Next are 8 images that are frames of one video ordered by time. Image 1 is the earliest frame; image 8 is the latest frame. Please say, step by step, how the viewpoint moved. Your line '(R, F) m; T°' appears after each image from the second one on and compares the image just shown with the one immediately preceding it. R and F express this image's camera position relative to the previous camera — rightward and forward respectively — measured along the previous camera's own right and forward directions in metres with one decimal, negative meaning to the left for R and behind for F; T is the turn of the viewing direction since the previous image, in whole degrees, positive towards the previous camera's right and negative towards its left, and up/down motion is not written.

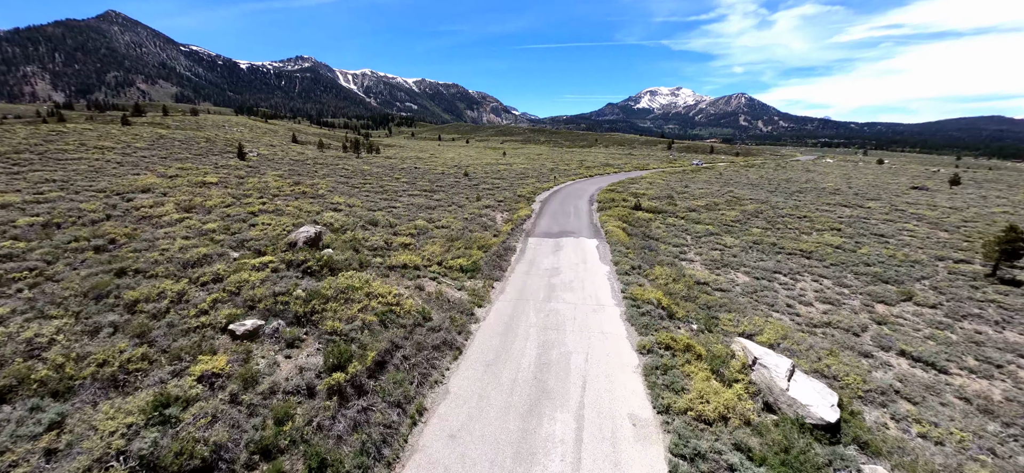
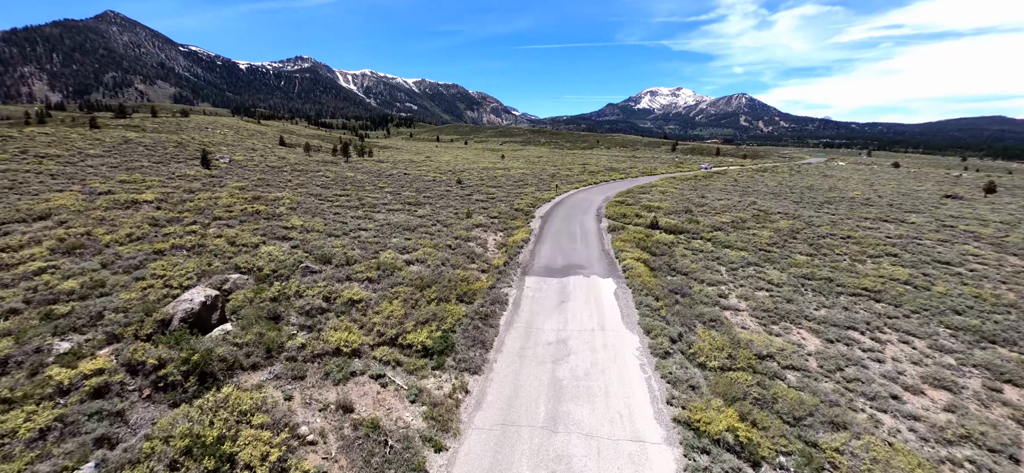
(+0.4, +5.7) m; 0°
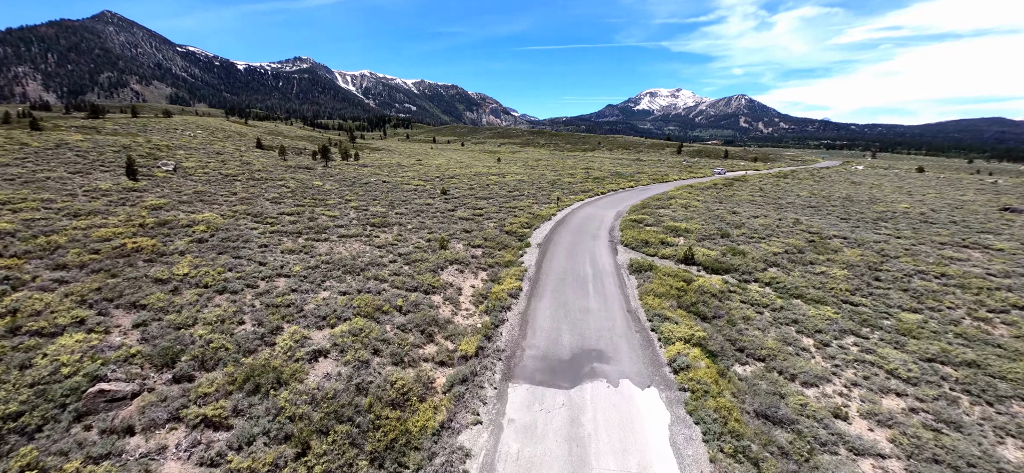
(+0.8, +8.2) m; 0°
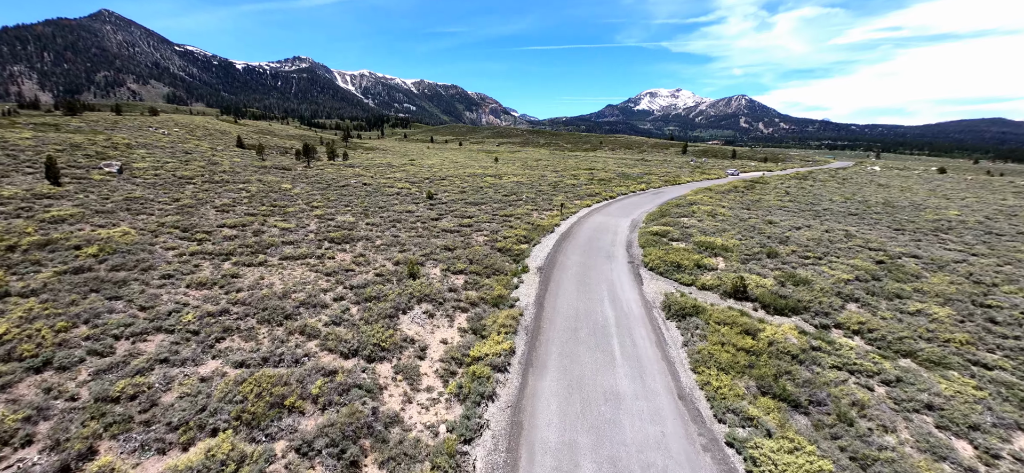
(+0.4, +6.2) m; 0°
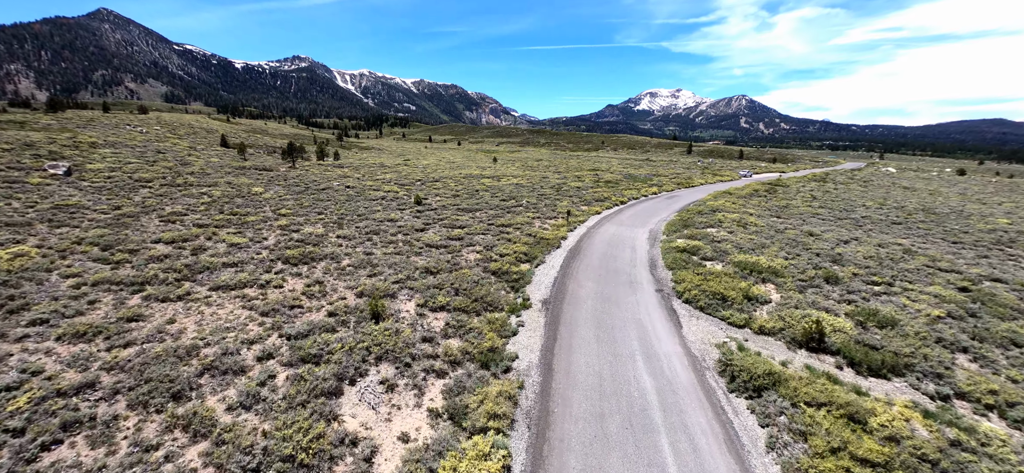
(+0.1, +4.7) m; 0°
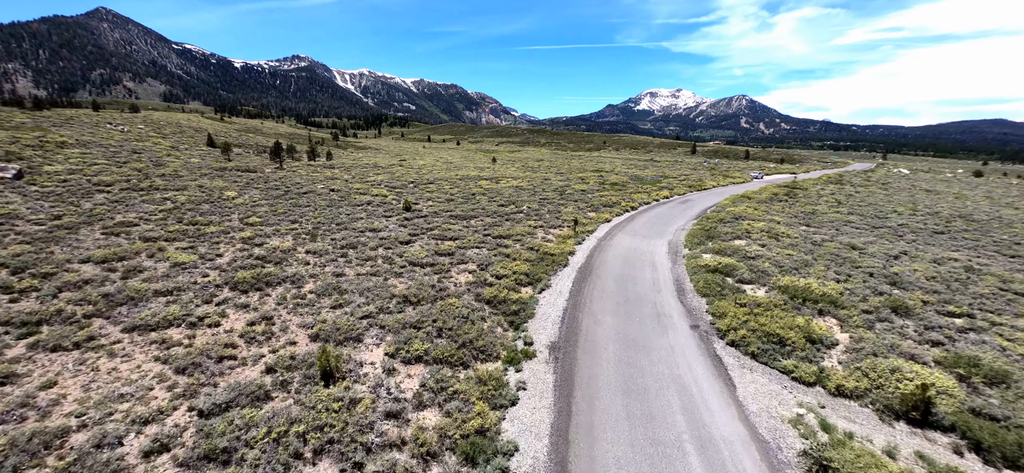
(+0.1, +3.6) m; 0°
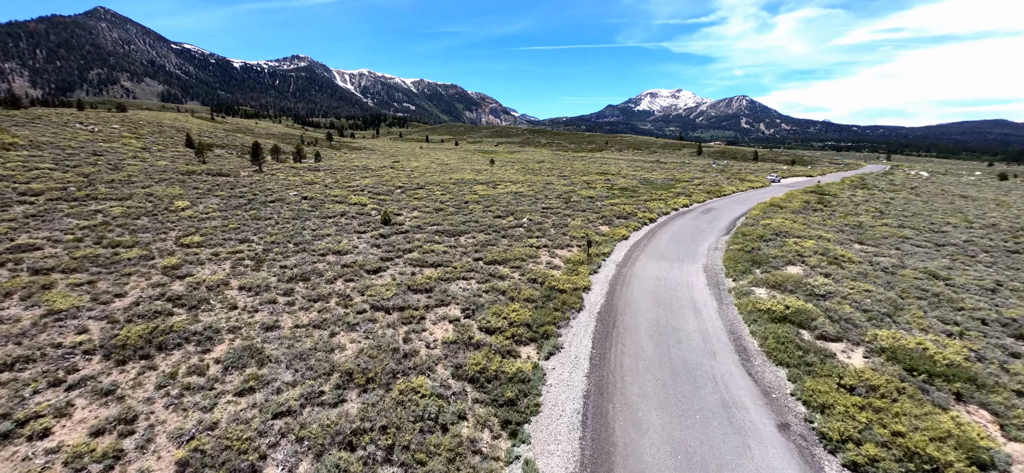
(+0.1, +4.9) m; 0°
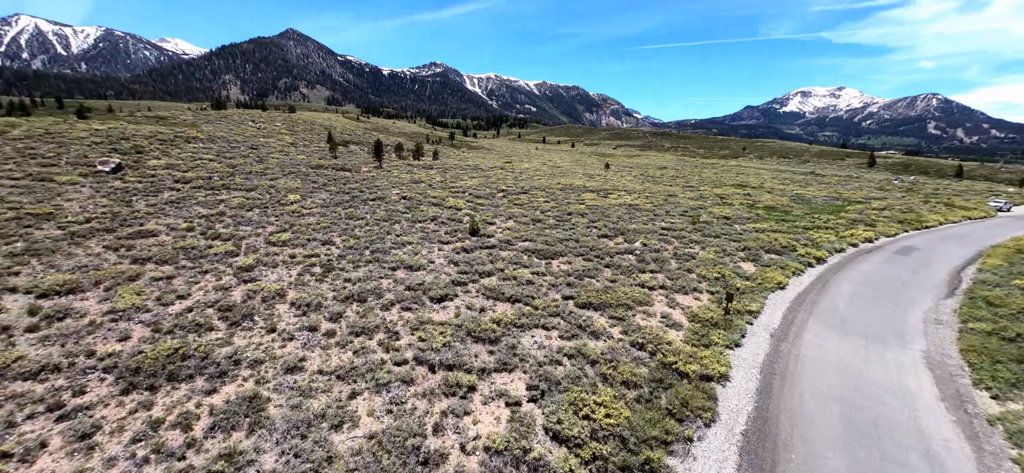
(+0.2, +4.5) m; -16°
